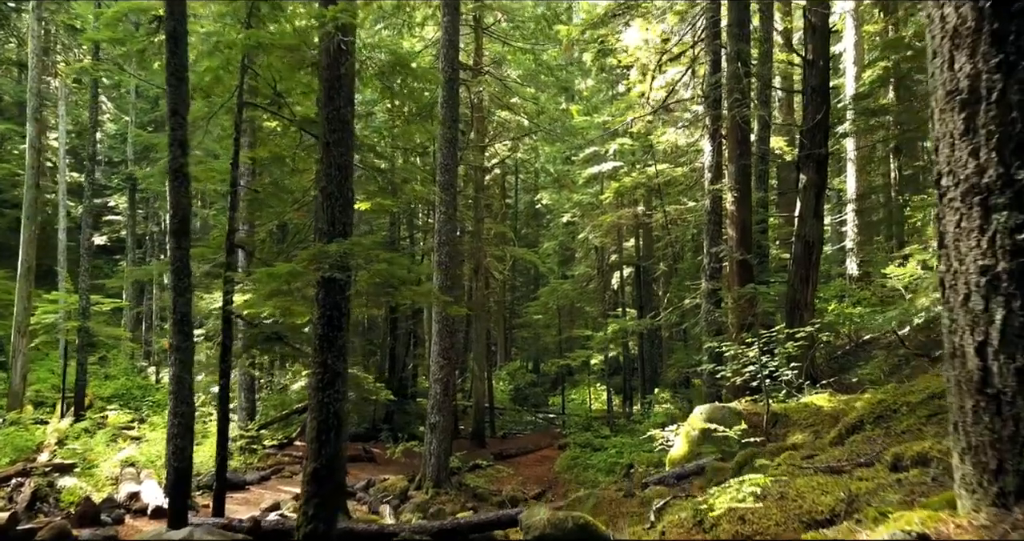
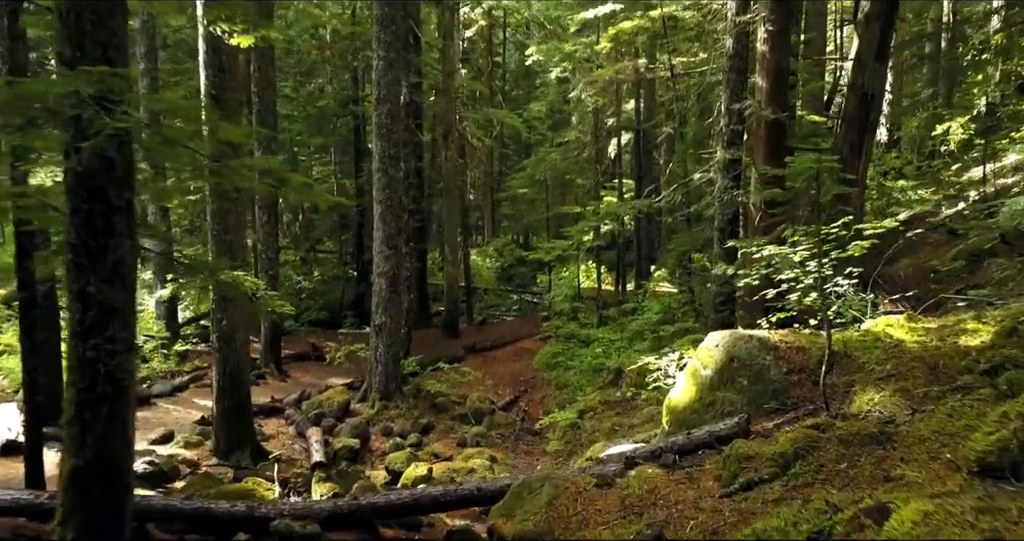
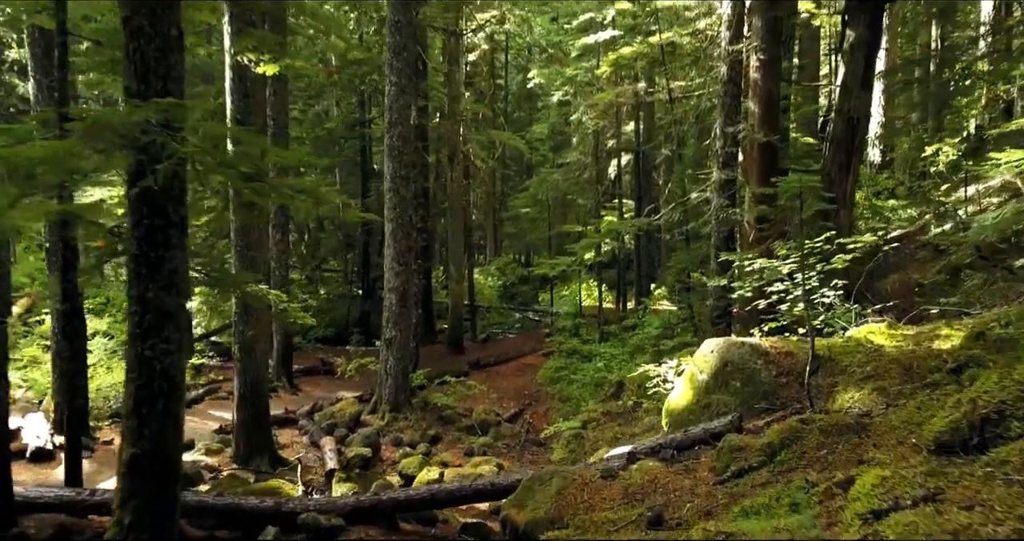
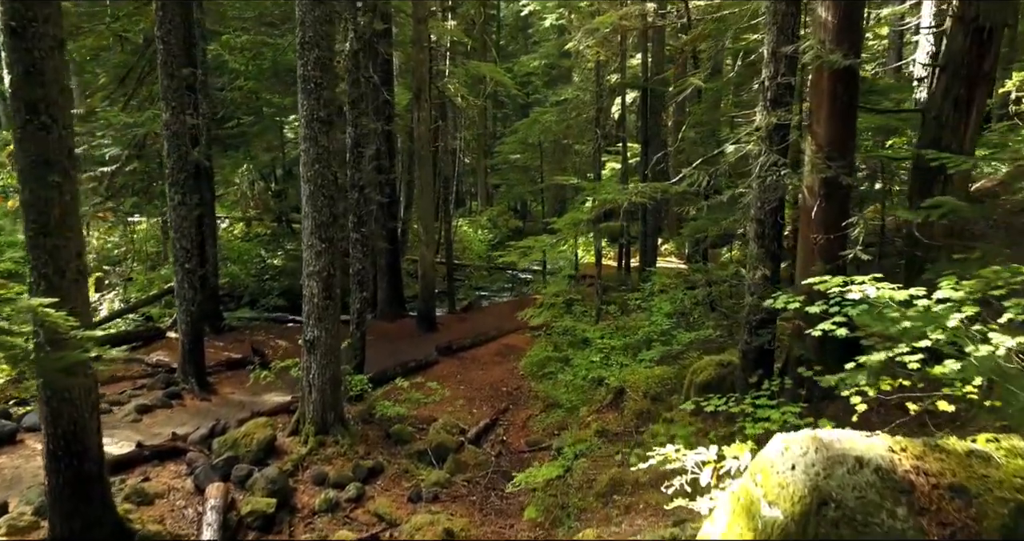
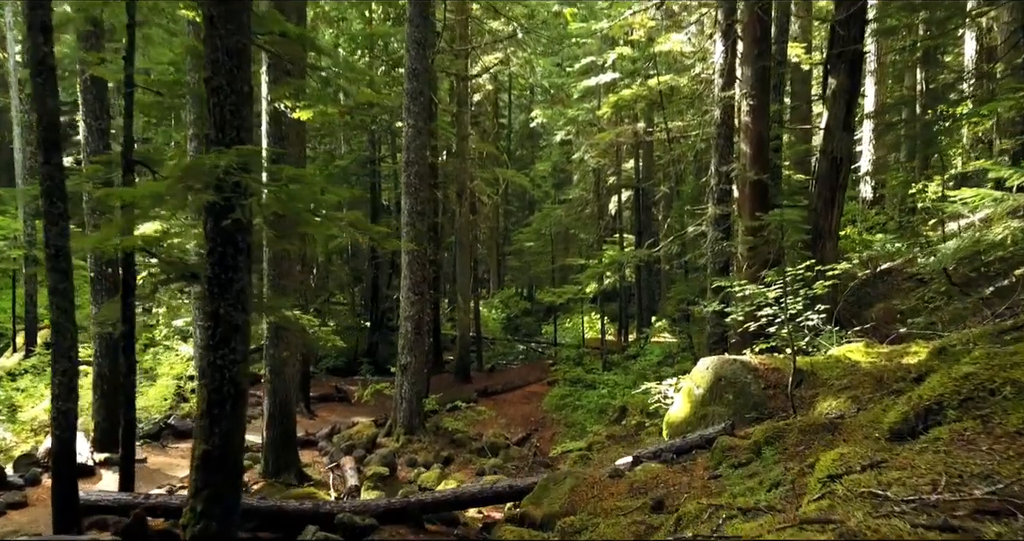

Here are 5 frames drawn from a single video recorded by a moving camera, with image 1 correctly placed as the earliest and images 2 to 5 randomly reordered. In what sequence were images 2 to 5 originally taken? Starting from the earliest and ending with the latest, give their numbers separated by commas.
5, 3, 2, 4
